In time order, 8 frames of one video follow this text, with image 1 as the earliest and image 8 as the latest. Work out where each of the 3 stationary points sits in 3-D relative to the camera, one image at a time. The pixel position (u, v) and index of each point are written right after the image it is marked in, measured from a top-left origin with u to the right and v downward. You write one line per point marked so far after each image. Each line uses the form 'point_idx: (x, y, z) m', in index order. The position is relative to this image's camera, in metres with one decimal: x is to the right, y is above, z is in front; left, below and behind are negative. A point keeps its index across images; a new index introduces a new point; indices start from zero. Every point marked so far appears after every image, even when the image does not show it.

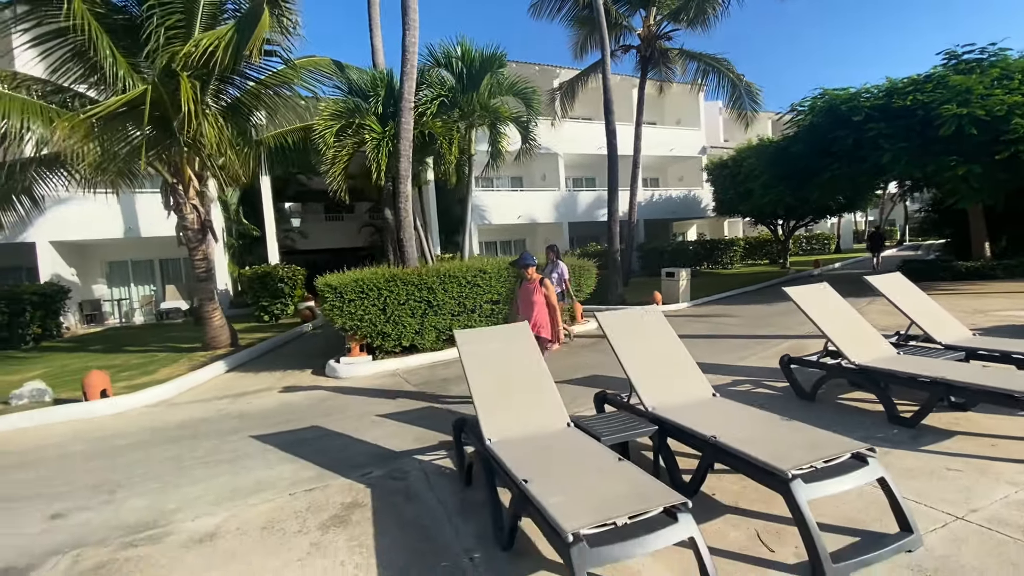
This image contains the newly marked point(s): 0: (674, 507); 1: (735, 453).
0: (+0.8, -1.1, +2.5) m
1: (+1.4, -1.0, +3.0) m
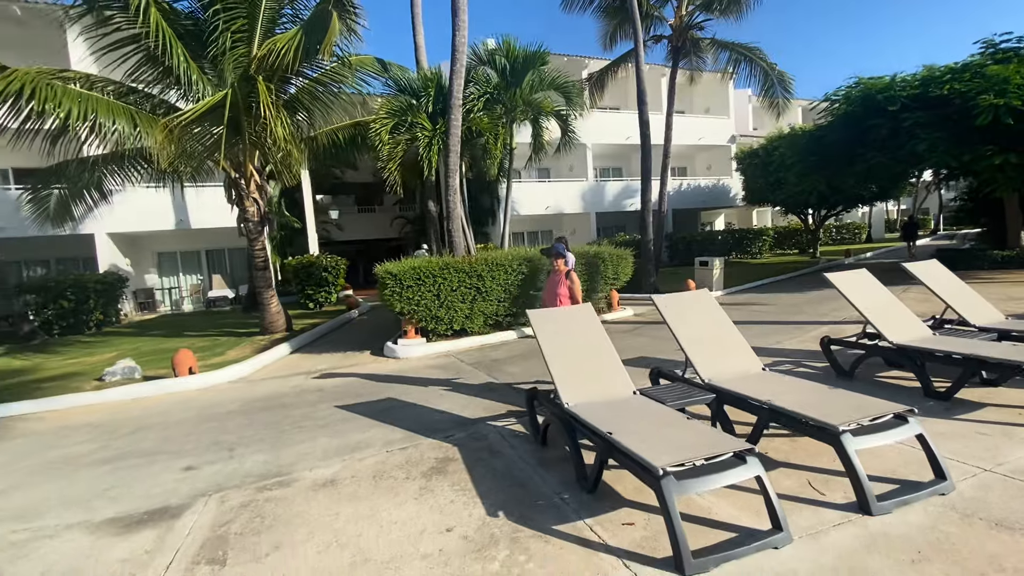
0: (+1.4, -1.0, +3.0) m
1: (+2.0, -0.9, +3.5) m
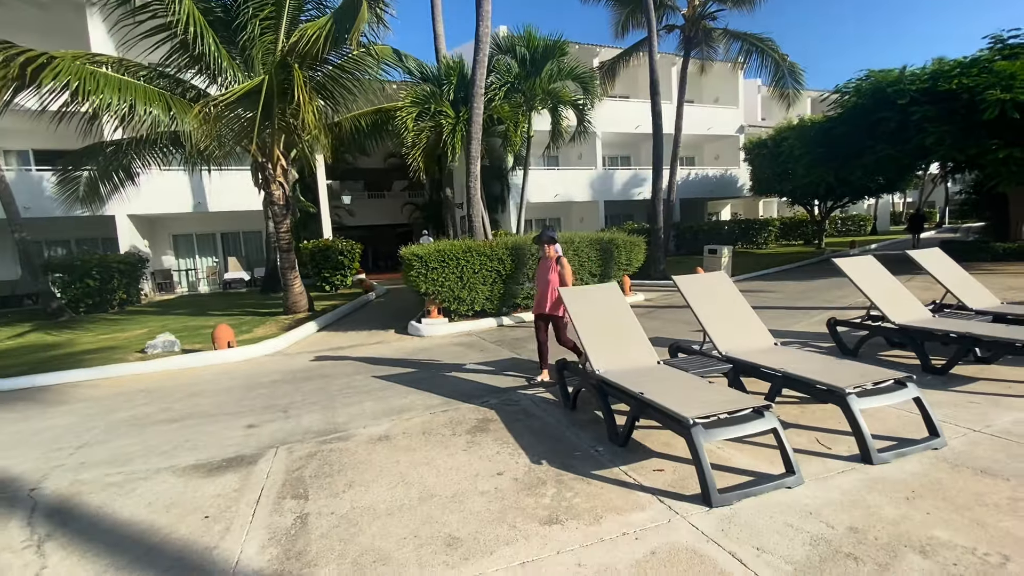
0: (+1.7, -0.8, +3.4) m
1: (+2.3, -0.7, +3.9) m
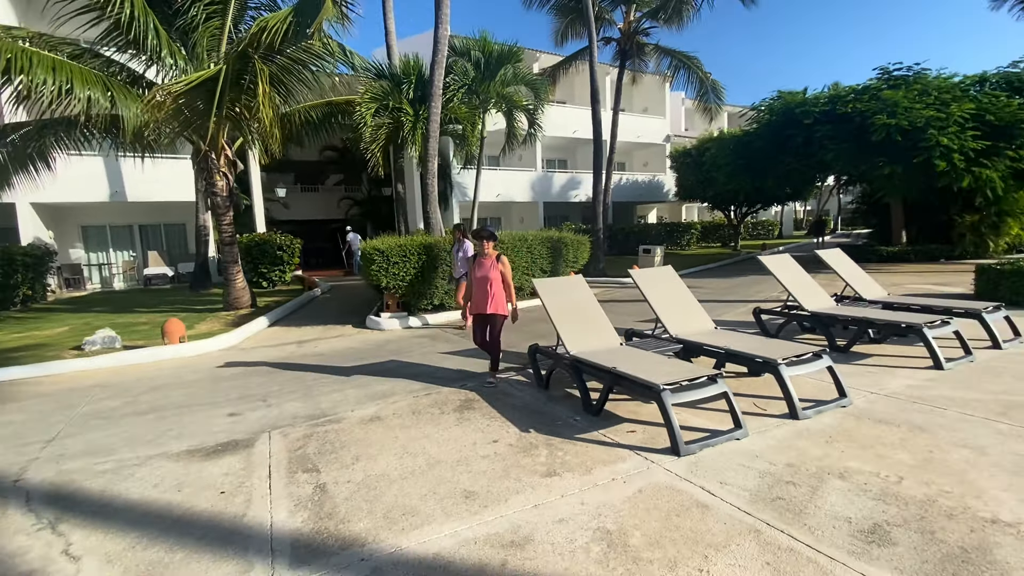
0: (+1.7, -0.7, +4.1) m
1: (+2.2, -0.6, +4.6) m
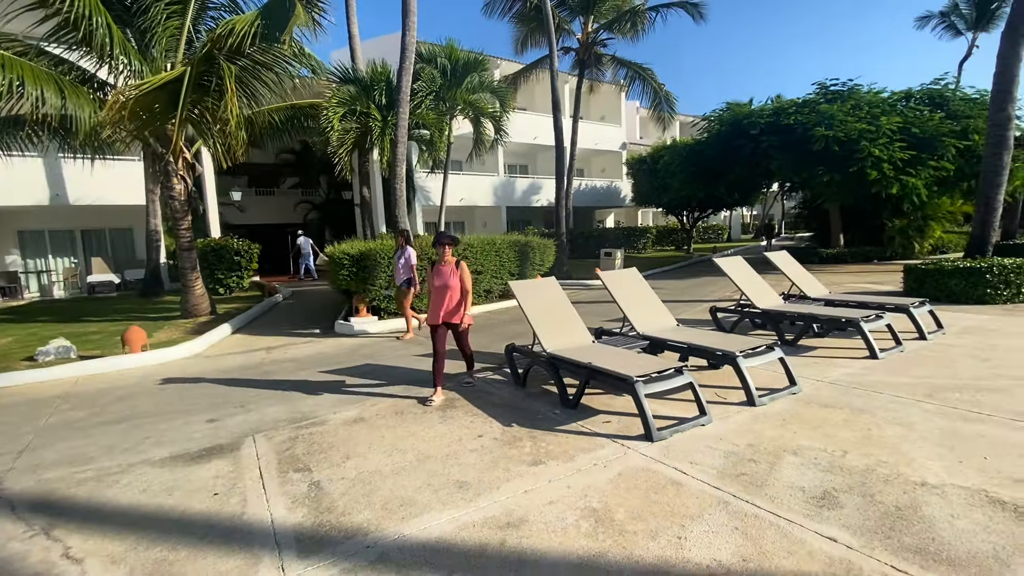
0: (+1.5, -0.7, +4.4) m
1: (+2.0, -0.6, +5.0) m
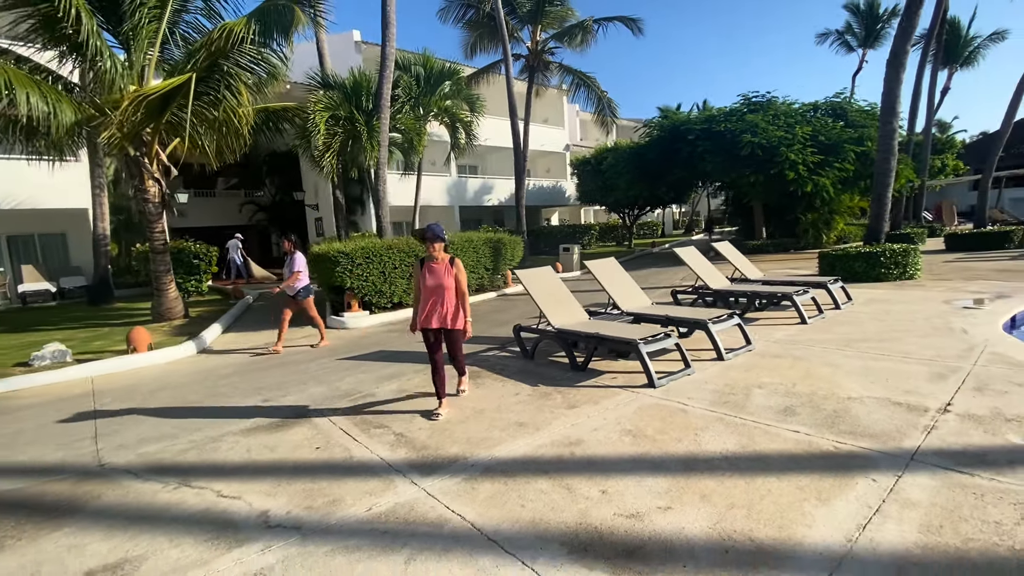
0: (+1.8, -0.5, +5.6) m
1: (+2.1, -0.4, +6.2) m
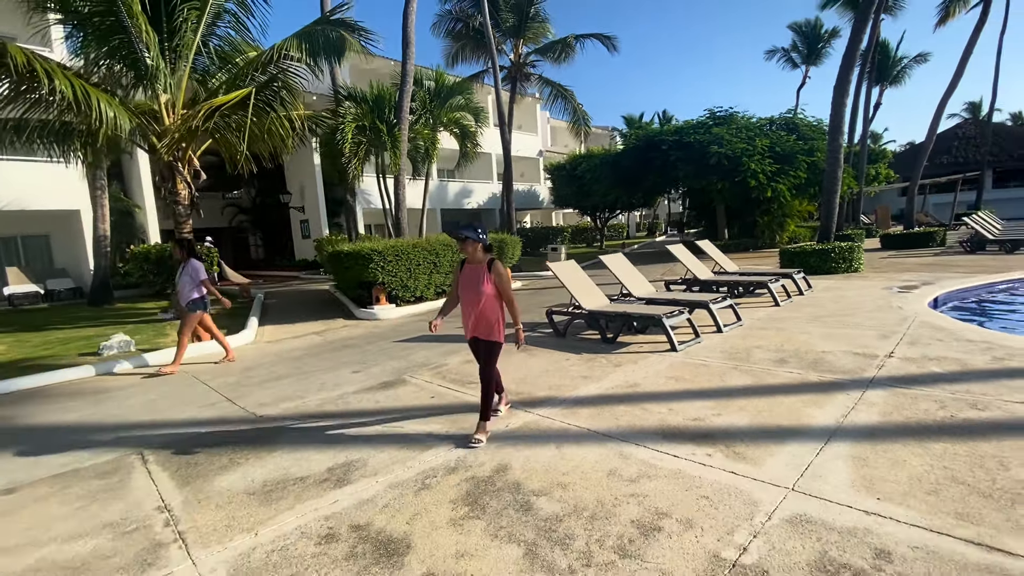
0: (+2.5, -0.3, +7.0) m
1: (+2.7, -0.2, +7.7) m
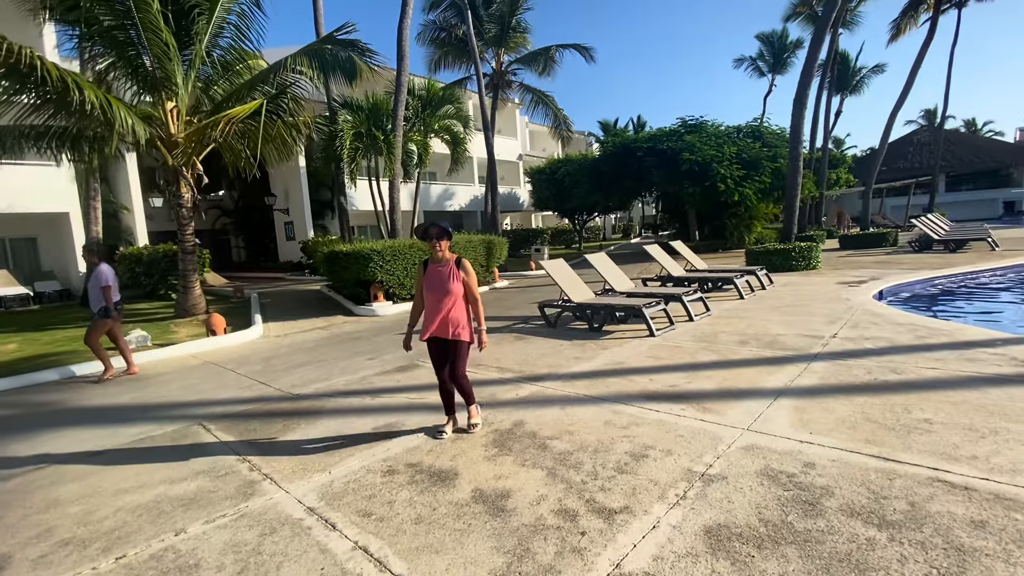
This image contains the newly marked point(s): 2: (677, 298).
0: (+2.4, -0.2, +8.0) m
1: (+2.7, -0.1, +8.7) m
2: (+2.9, -0.2, +8.5) m
